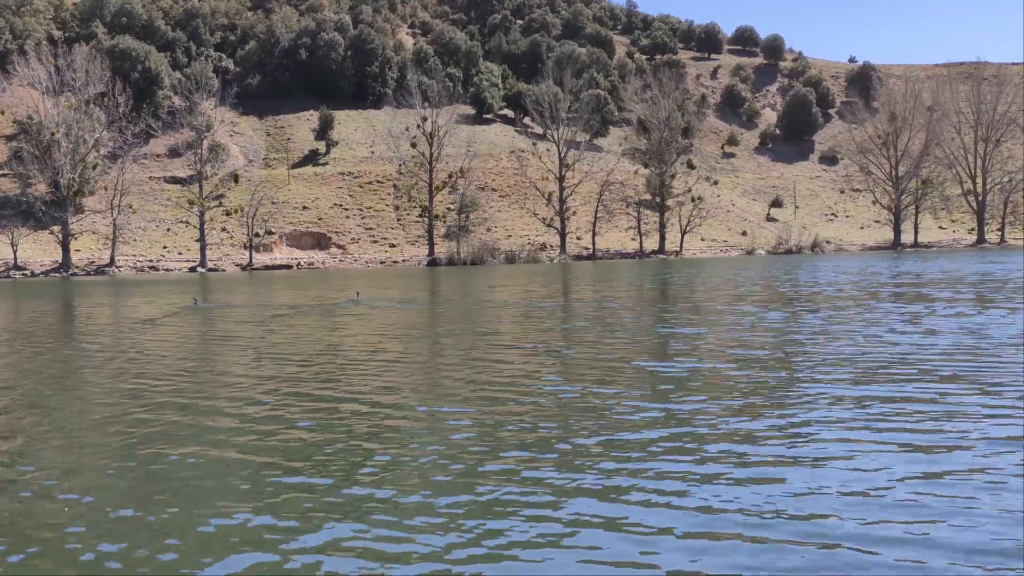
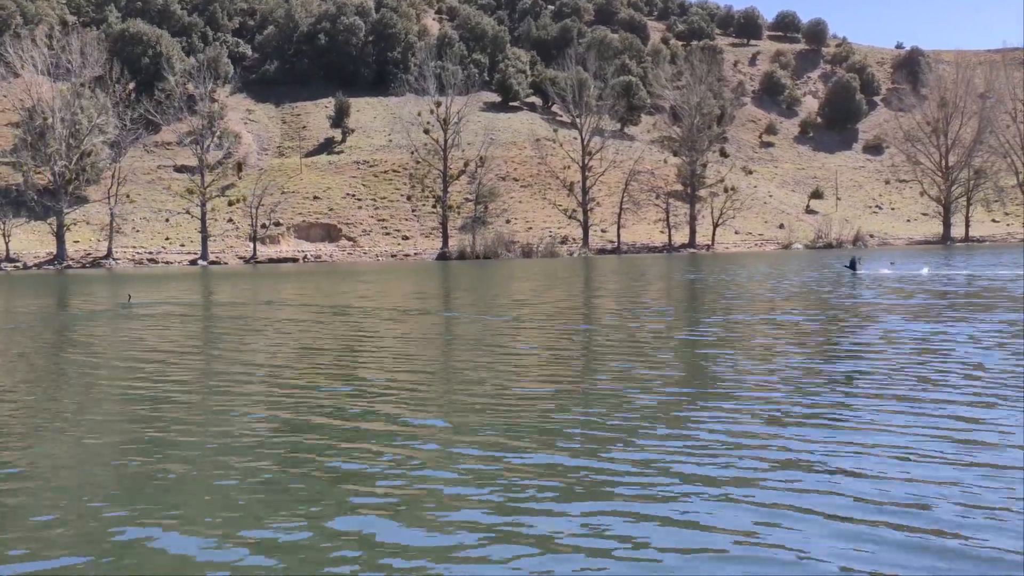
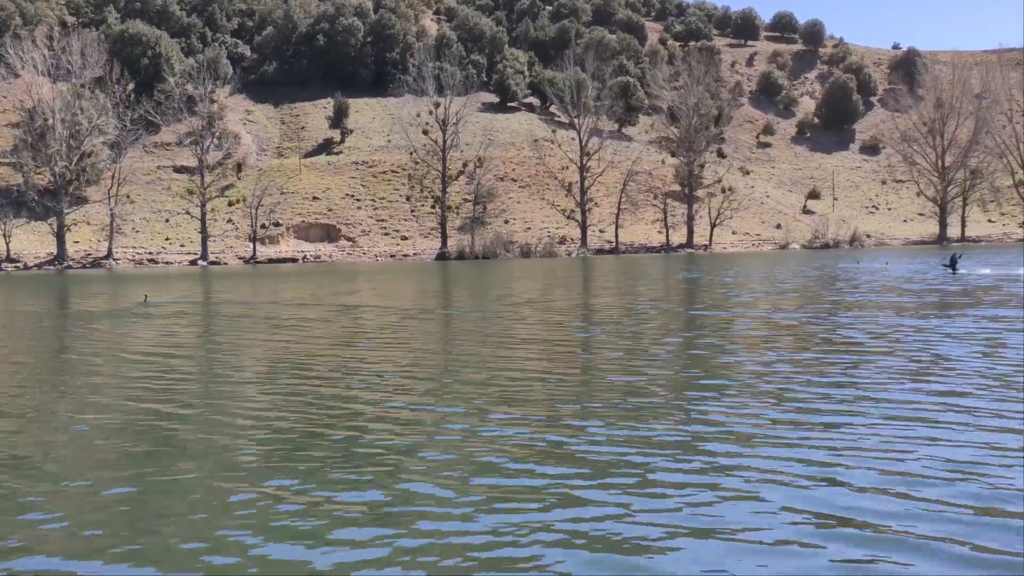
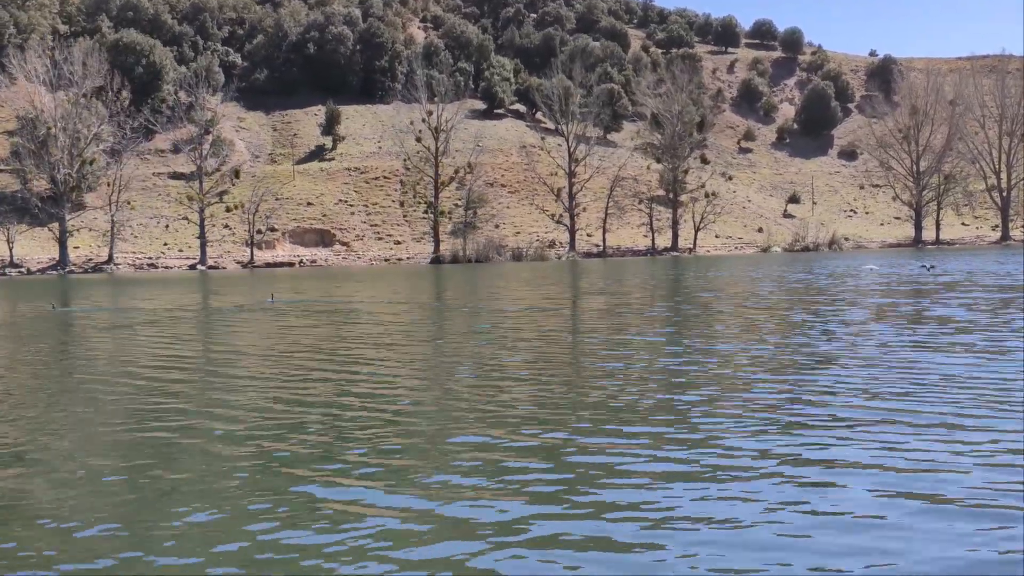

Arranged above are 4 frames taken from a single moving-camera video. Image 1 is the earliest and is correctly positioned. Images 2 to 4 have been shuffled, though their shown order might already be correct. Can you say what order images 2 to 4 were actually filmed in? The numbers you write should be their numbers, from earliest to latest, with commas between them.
4, 3, 2
